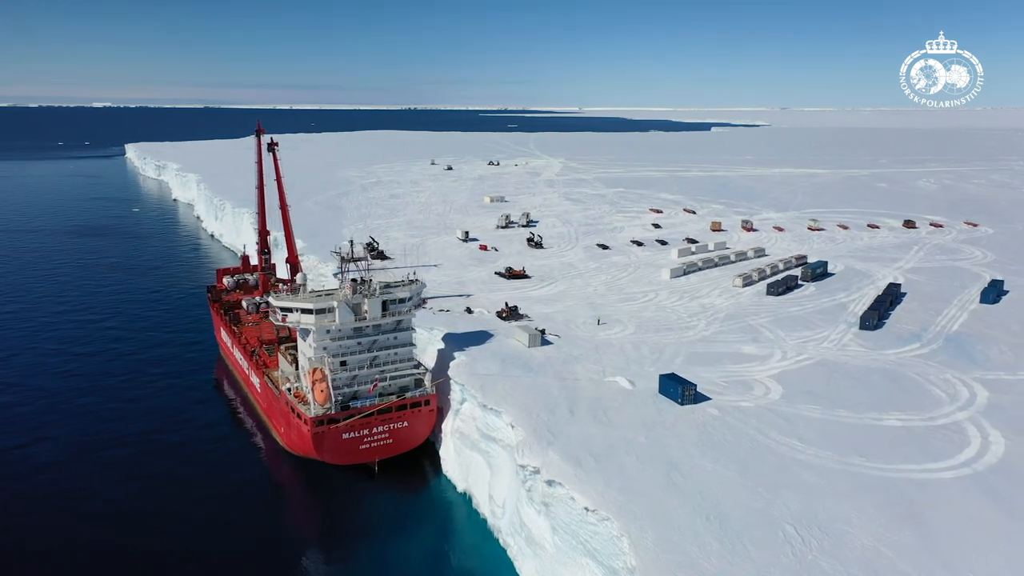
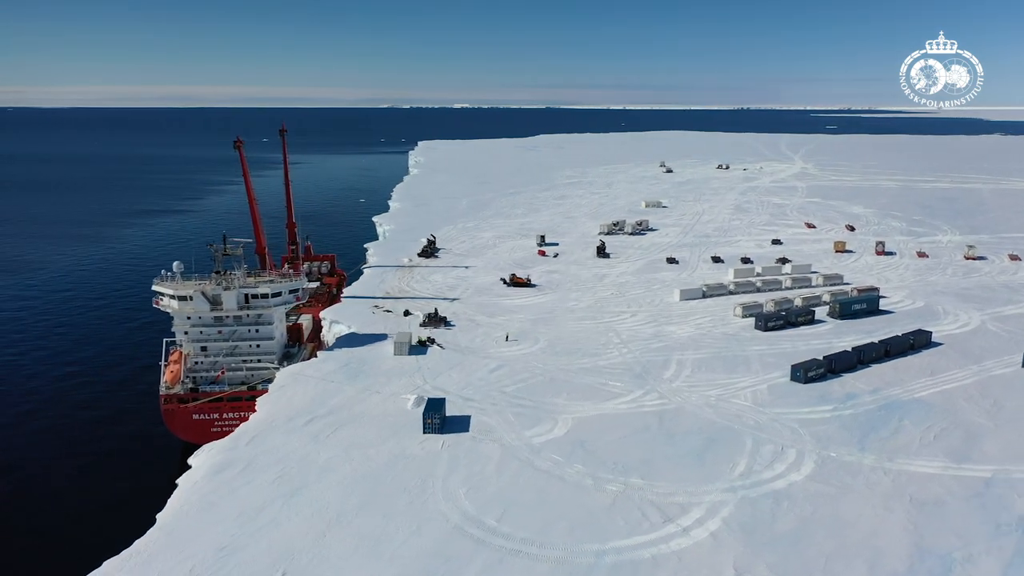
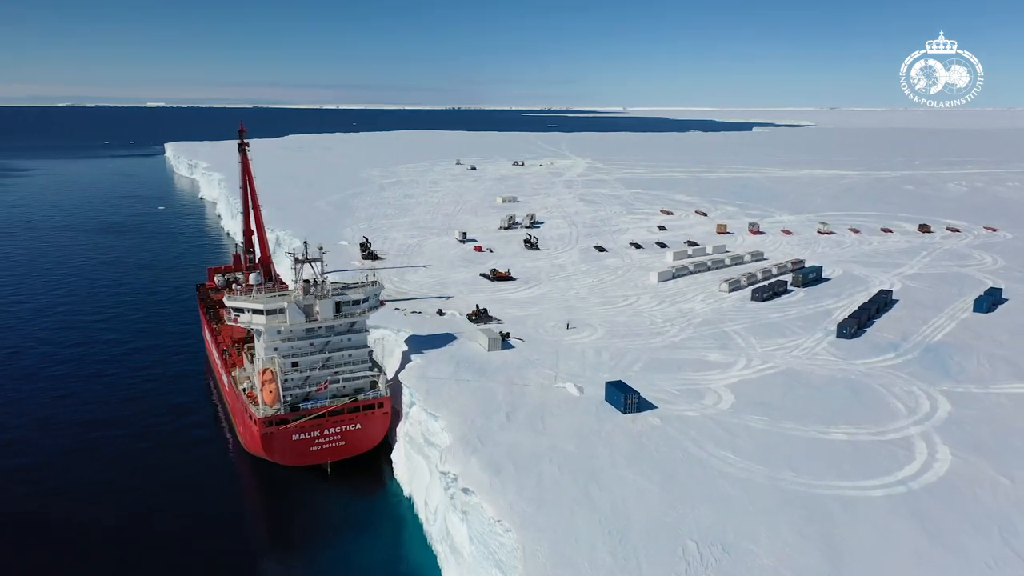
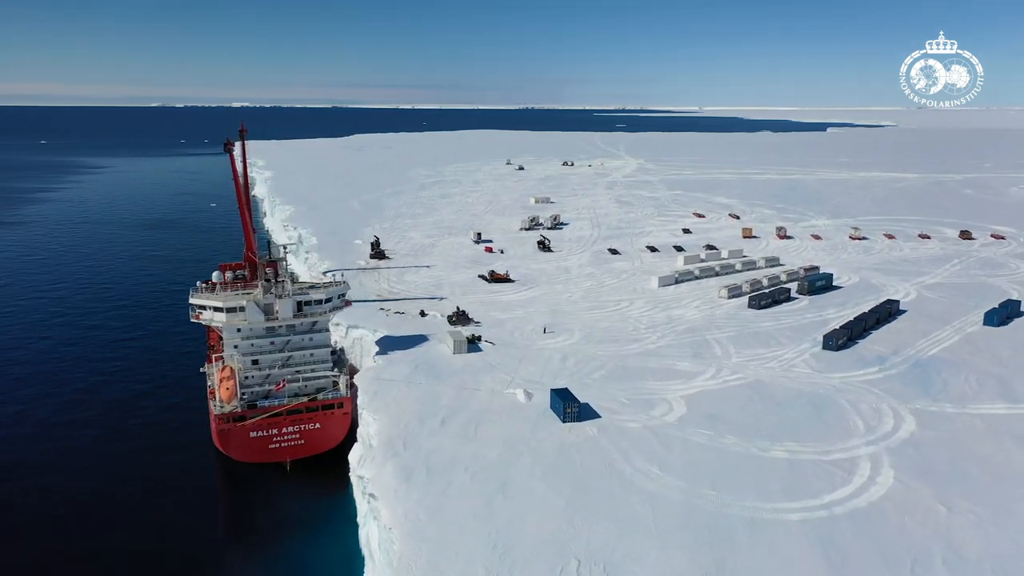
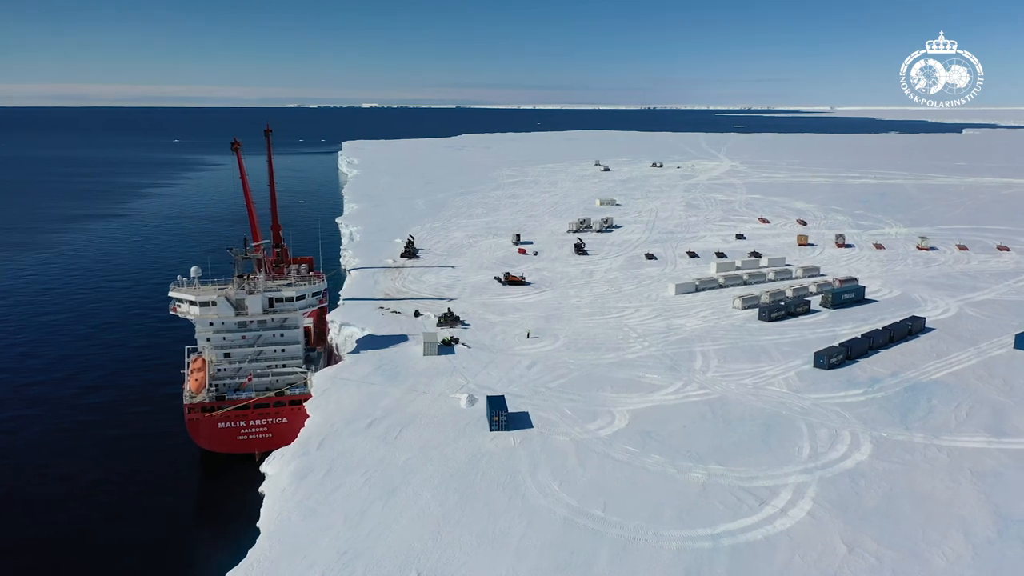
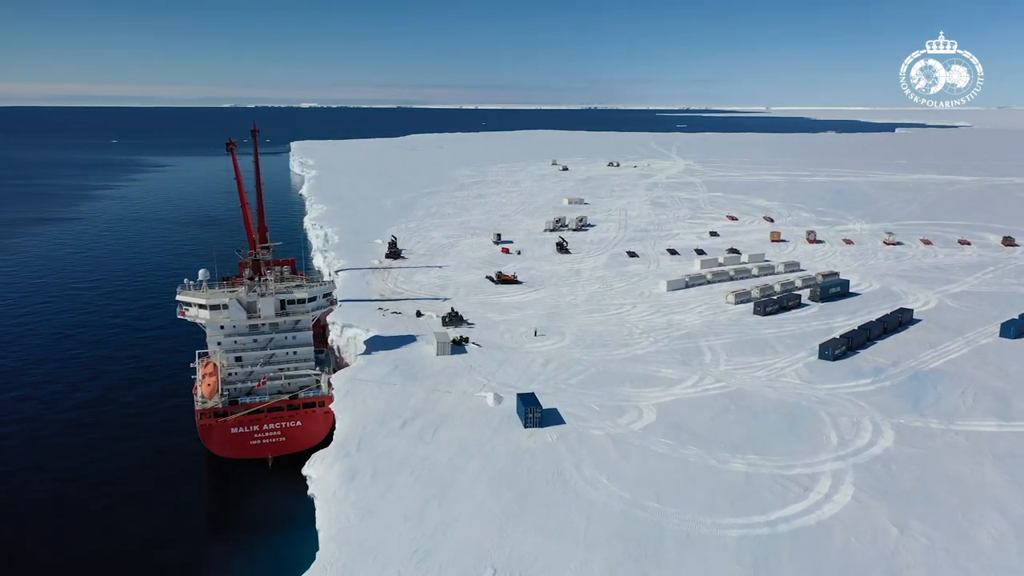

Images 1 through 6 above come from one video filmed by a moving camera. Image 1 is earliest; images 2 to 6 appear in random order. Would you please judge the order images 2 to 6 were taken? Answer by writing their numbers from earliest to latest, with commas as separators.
3, 4, 6, 5, 2
